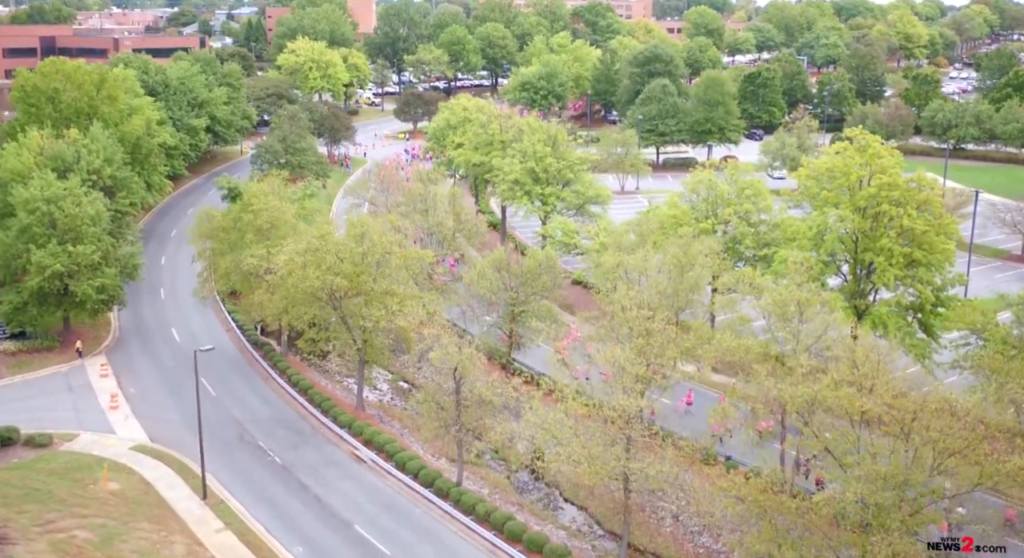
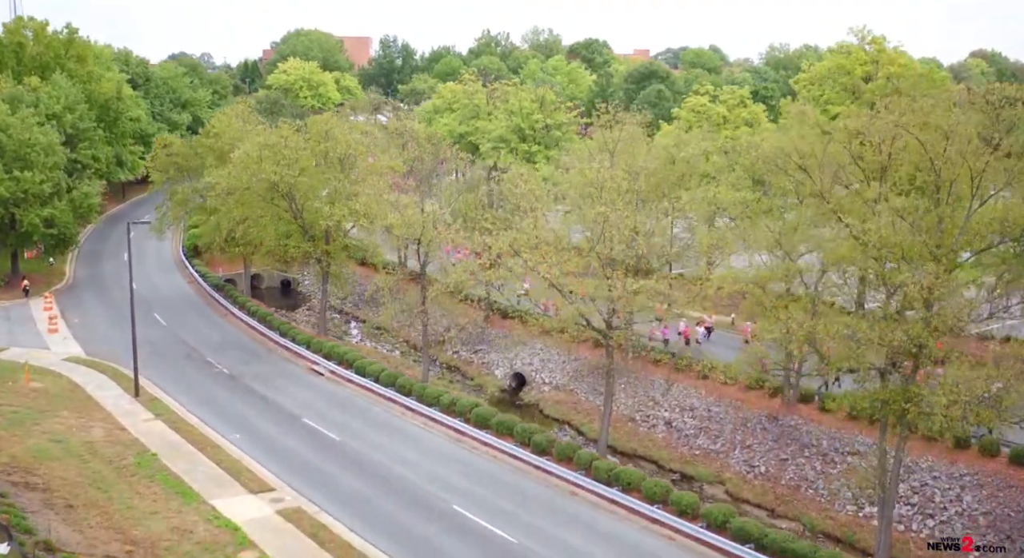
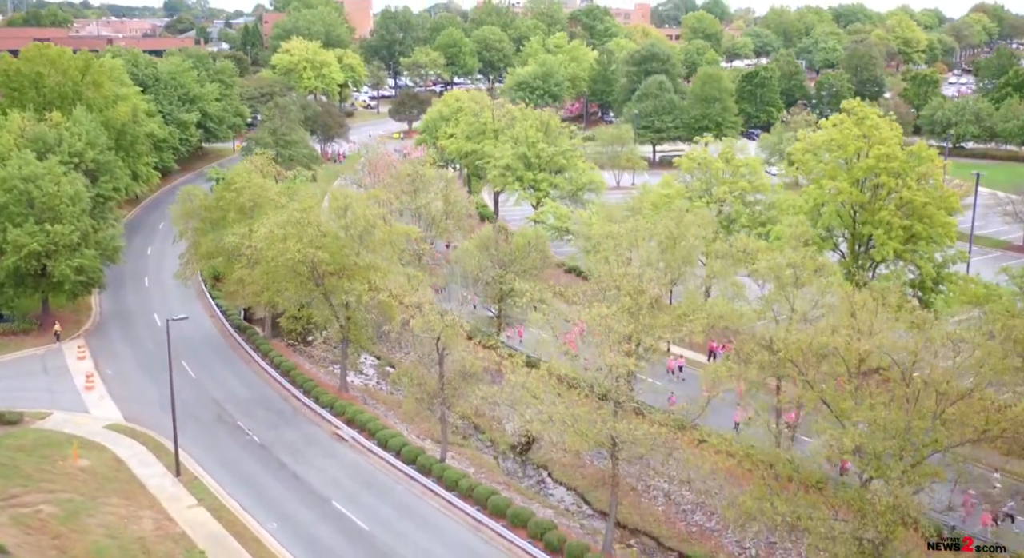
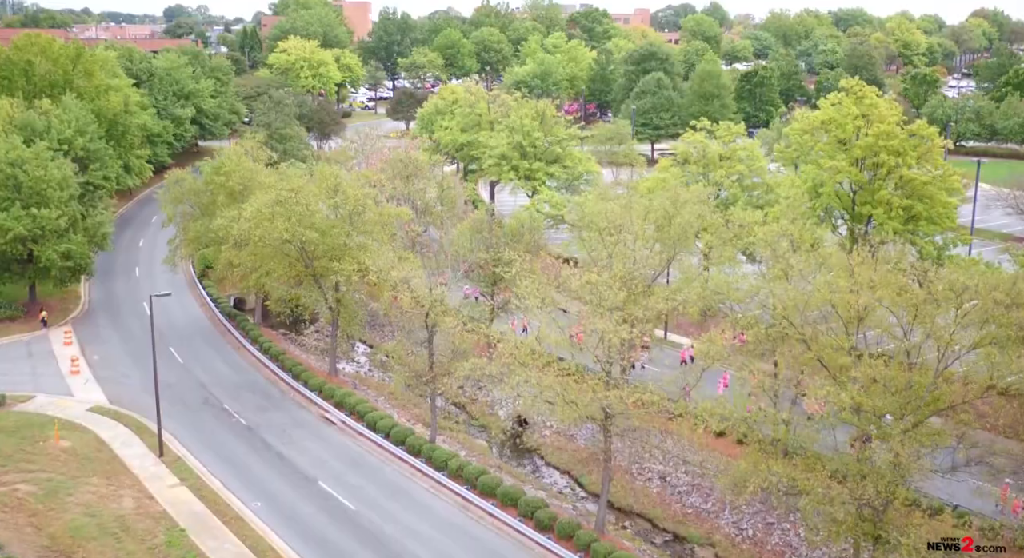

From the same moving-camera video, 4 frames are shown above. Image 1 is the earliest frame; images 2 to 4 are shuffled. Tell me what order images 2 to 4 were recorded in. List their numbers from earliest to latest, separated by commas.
3, 4, 2
